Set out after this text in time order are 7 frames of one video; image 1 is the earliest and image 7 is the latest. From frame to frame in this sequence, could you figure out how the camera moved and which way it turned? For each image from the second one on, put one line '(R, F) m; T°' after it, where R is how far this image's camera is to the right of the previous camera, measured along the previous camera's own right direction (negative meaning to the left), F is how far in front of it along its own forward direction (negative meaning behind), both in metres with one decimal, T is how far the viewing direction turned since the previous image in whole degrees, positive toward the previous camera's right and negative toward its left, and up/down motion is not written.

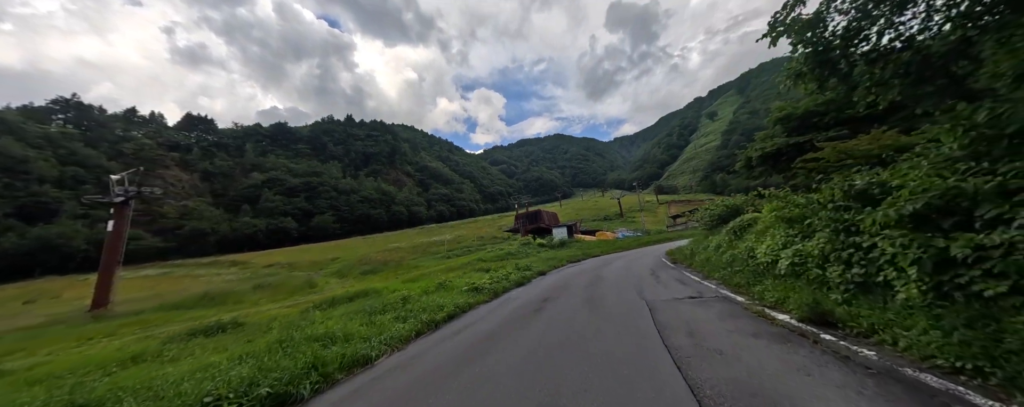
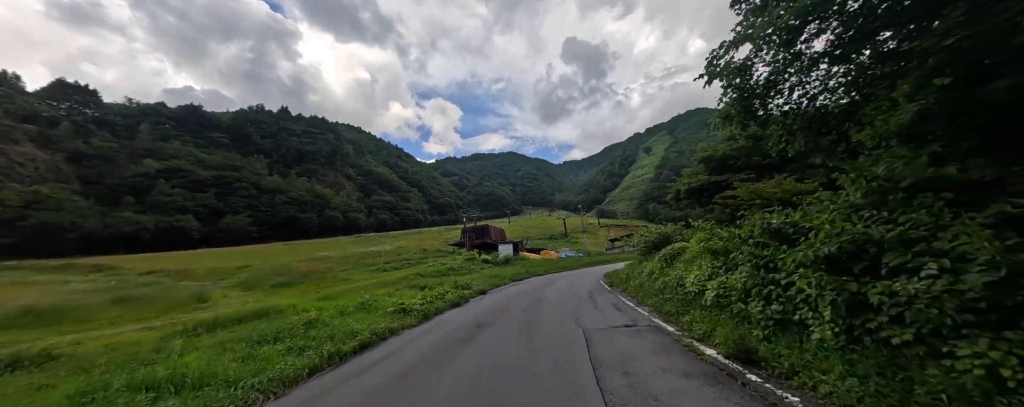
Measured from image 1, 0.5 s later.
(+0.2, +0.5) m; +9°
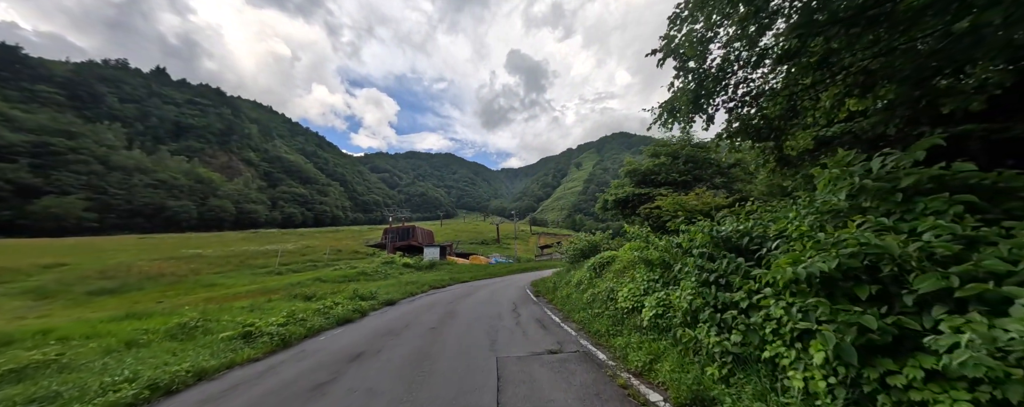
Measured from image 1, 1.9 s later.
(+0.6, +1.8) m; +12°
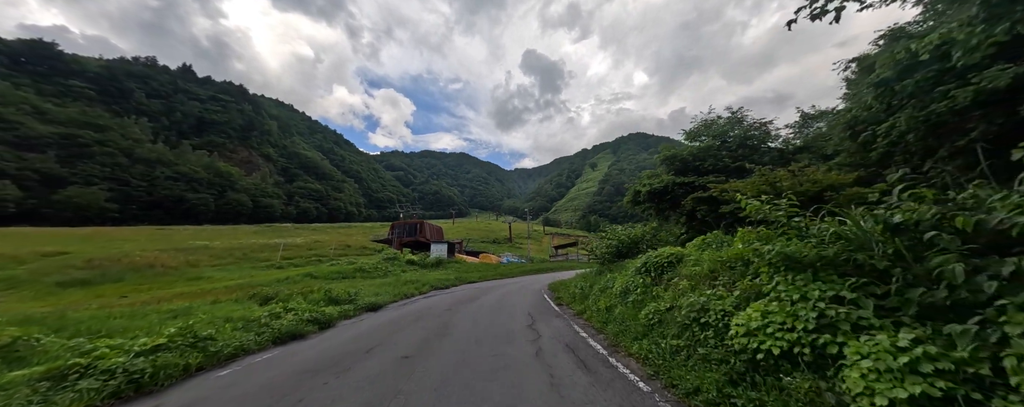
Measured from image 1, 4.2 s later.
(-0.1, +3.4) m; -2°
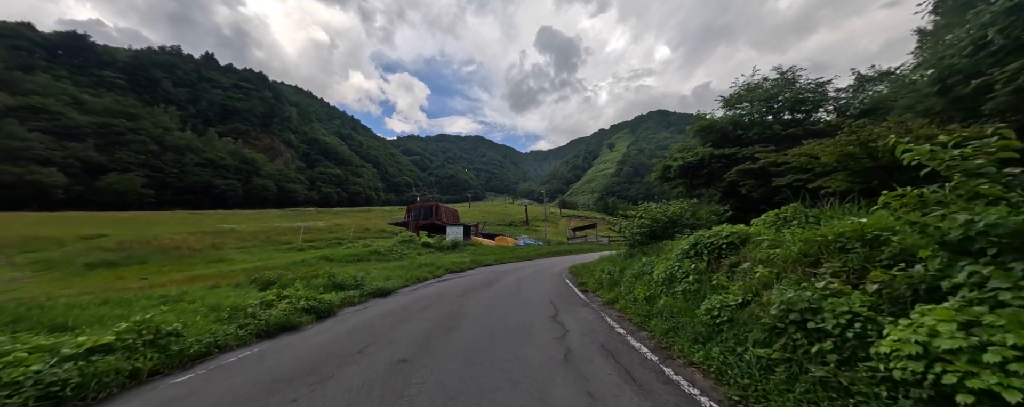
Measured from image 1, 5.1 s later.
(-0.1, +1.3) m; -3°
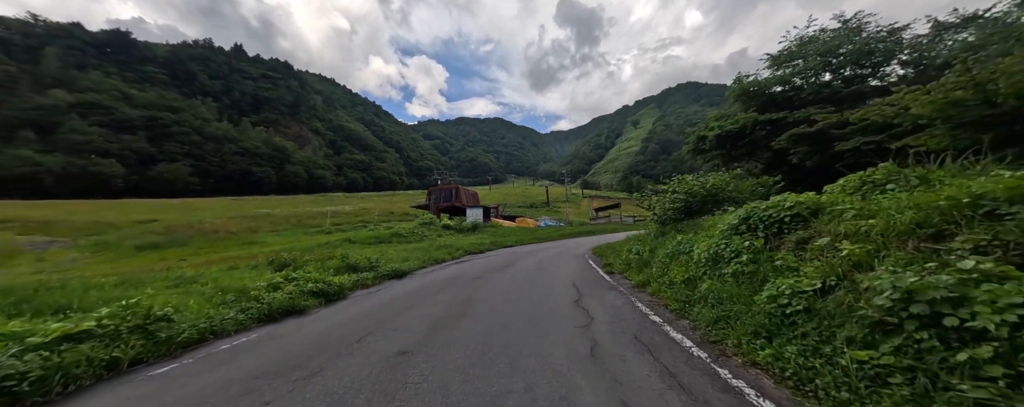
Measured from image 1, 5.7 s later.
(+0.1, +0.8) m; -4°
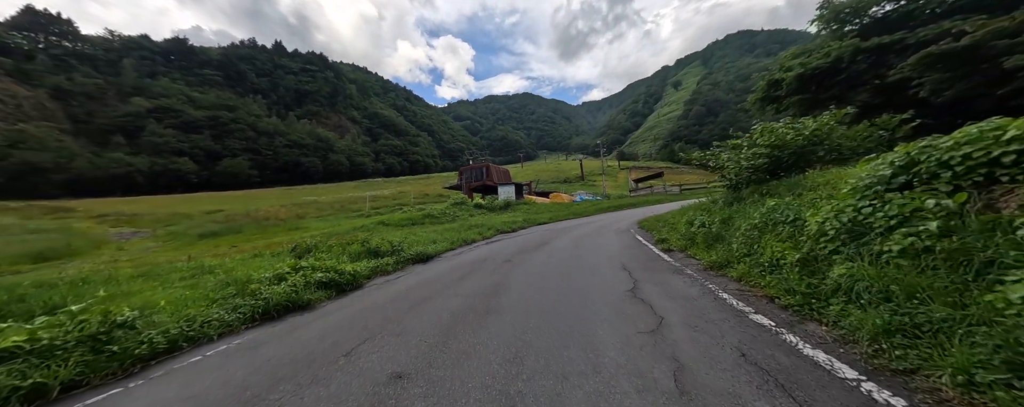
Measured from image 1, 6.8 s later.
(0.0, +1.4) m; -6°
